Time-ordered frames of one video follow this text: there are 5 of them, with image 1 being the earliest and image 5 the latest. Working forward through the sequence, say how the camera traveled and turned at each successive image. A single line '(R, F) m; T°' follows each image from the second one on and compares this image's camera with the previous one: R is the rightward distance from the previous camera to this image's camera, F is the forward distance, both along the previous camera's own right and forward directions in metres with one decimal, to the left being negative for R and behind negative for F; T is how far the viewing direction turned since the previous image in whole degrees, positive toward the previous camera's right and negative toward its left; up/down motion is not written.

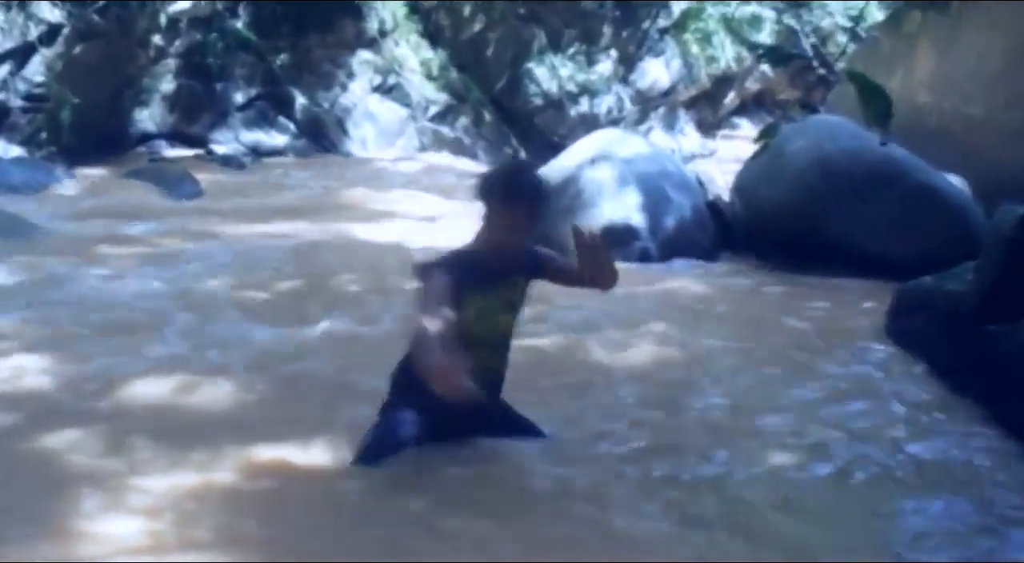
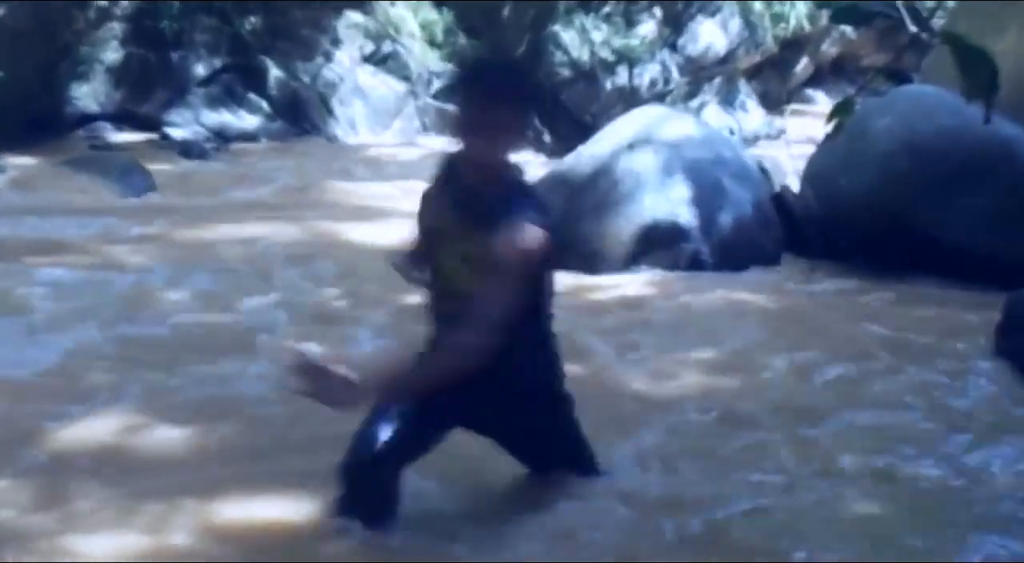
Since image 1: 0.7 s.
(-0.2, +1.4) m; +1°
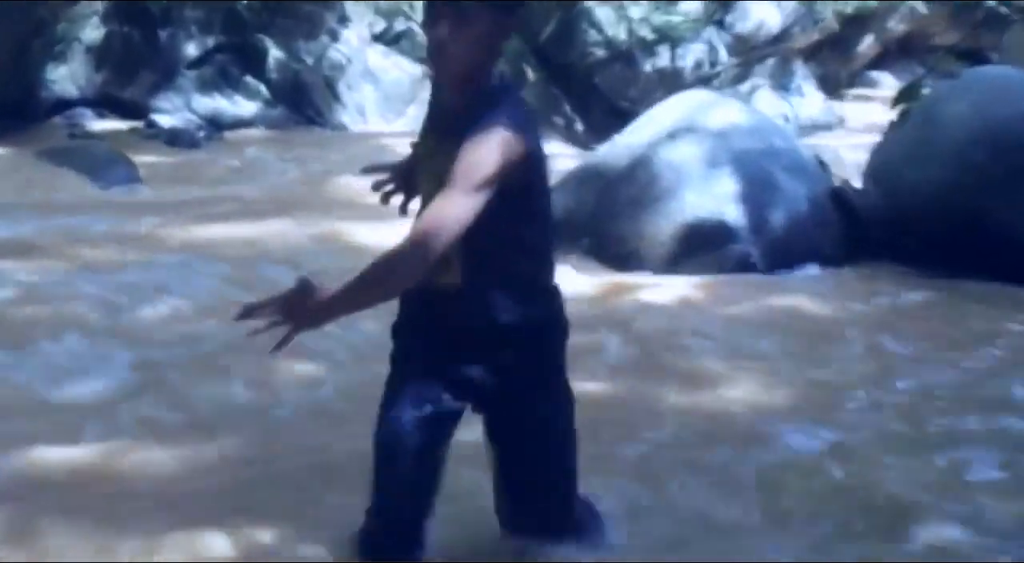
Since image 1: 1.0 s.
(-0.1, +0.7) m; 0°
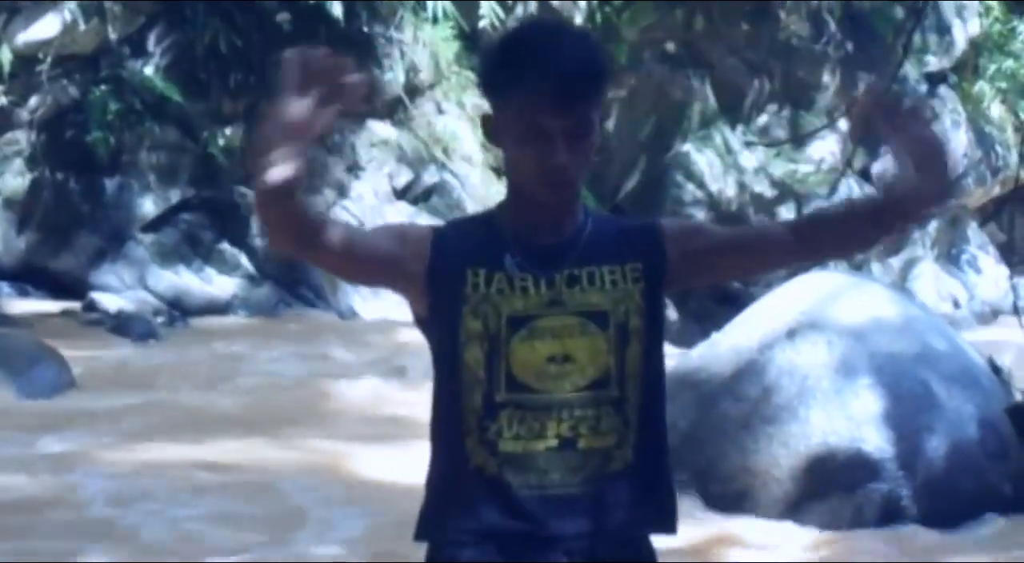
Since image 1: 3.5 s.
(-0.1, +1.5) m; -1°
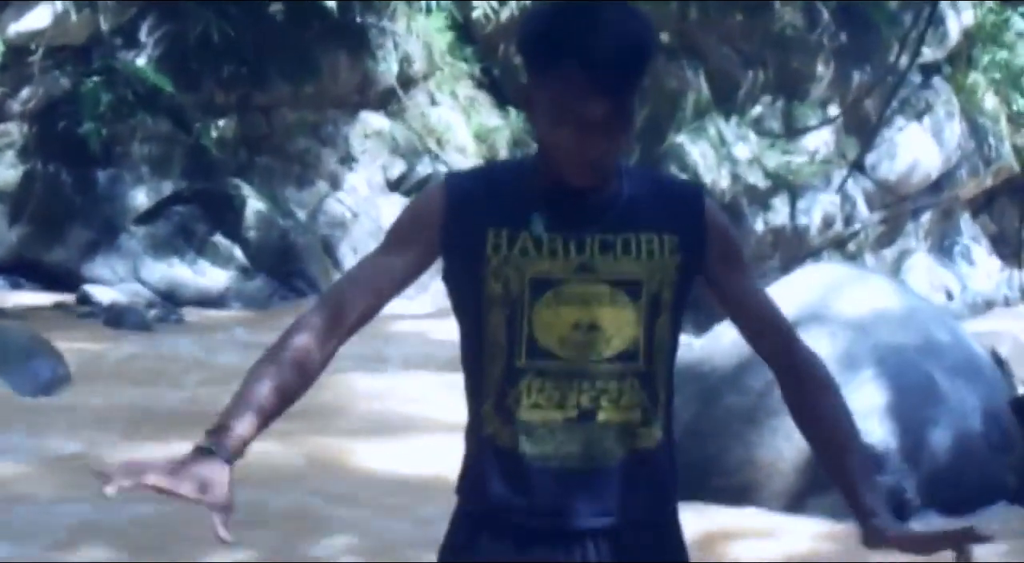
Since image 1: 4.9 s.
(0.0, 0.0) m; 0°
